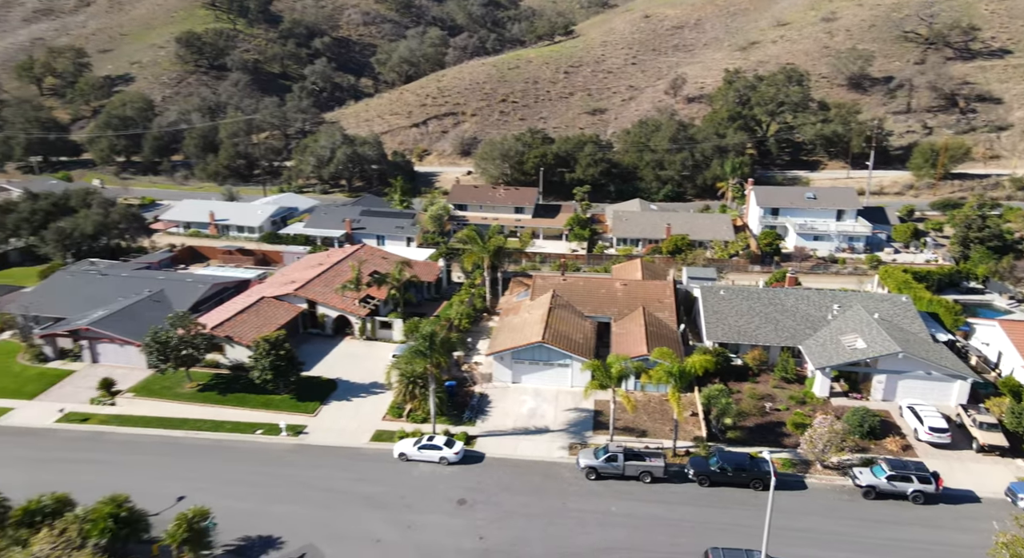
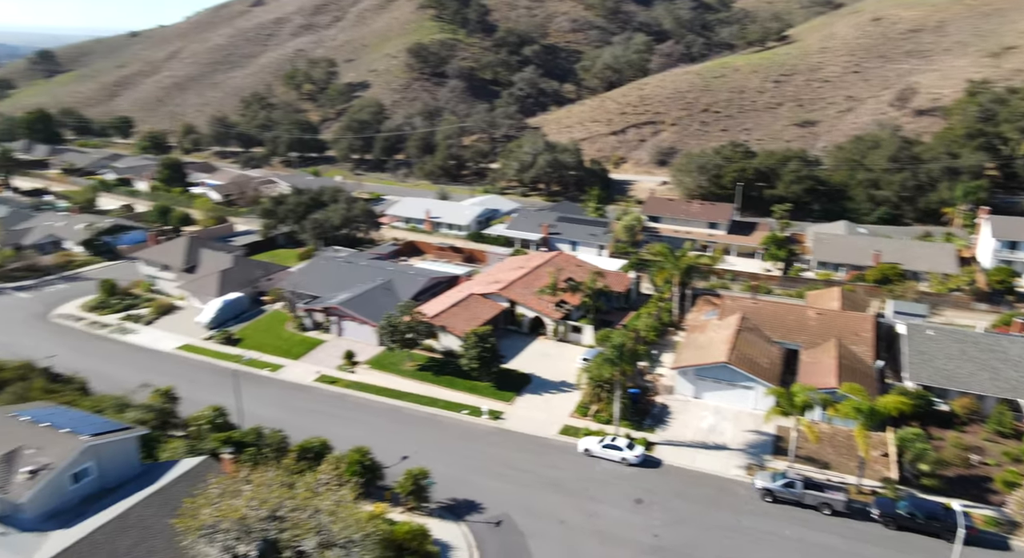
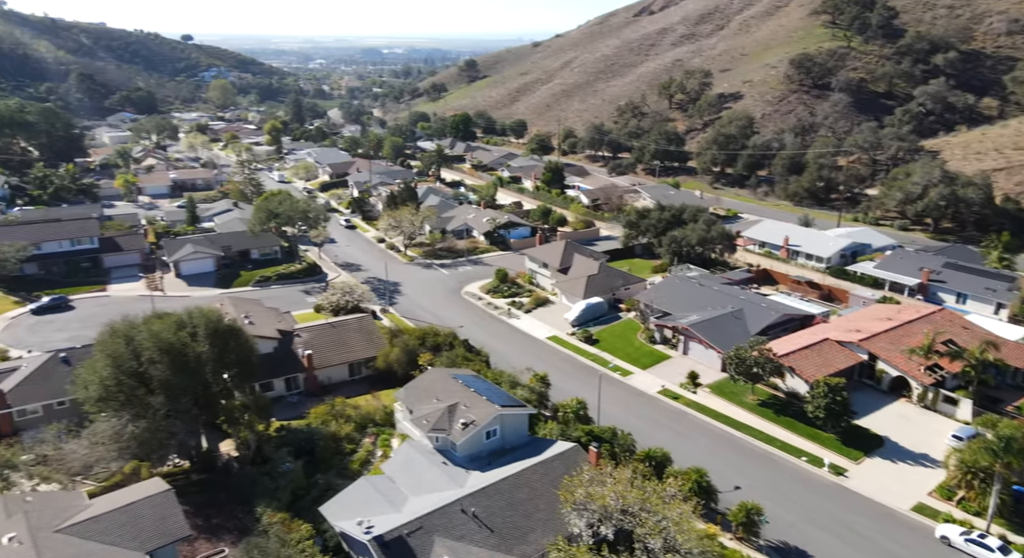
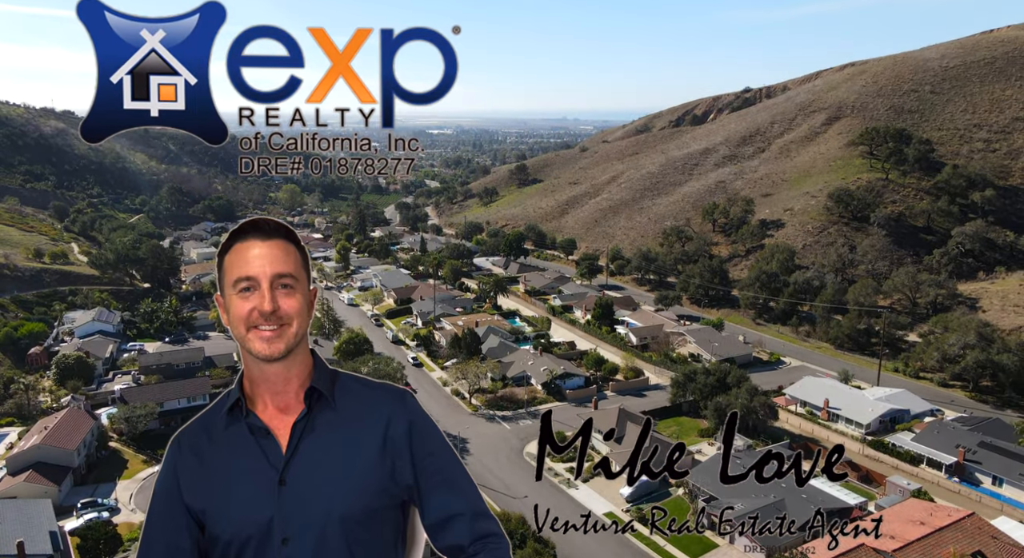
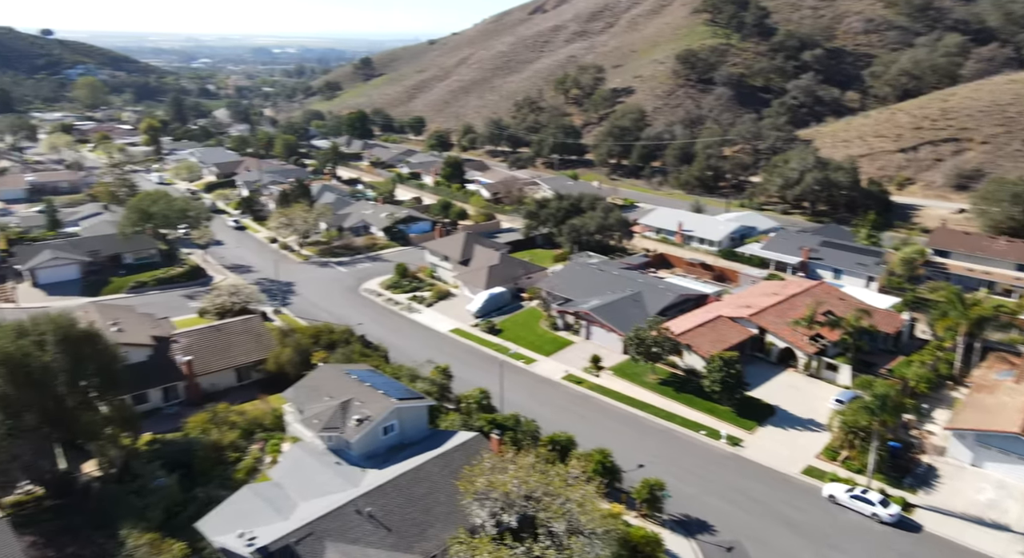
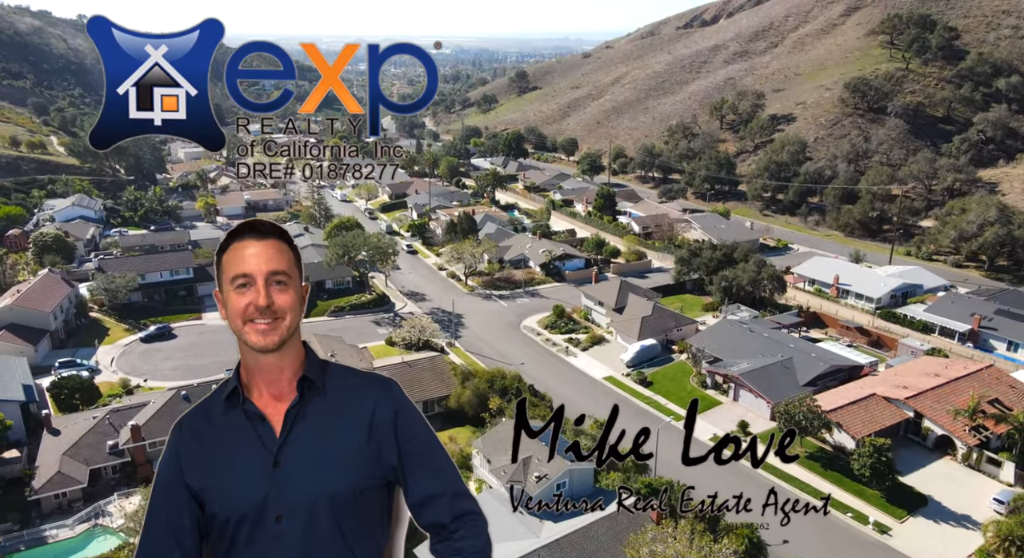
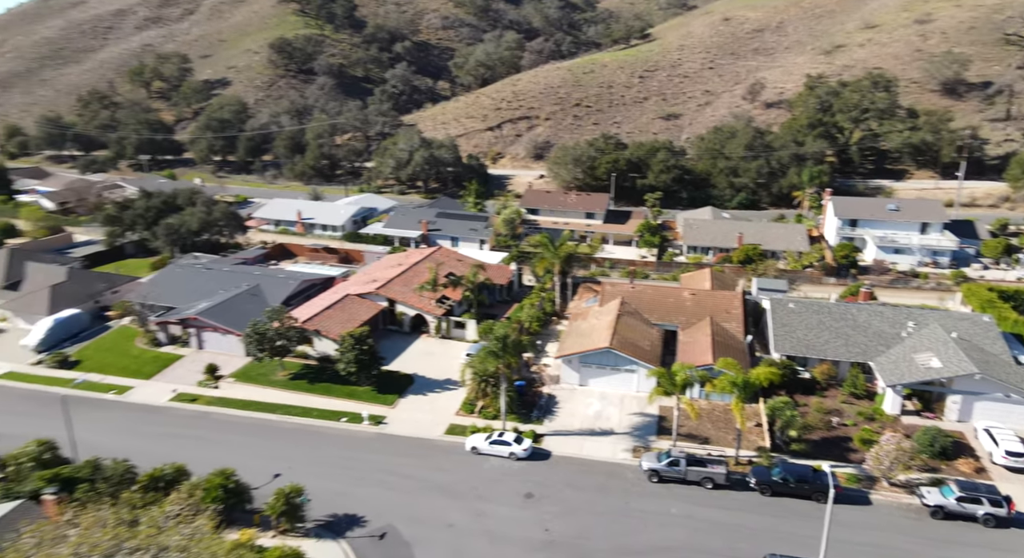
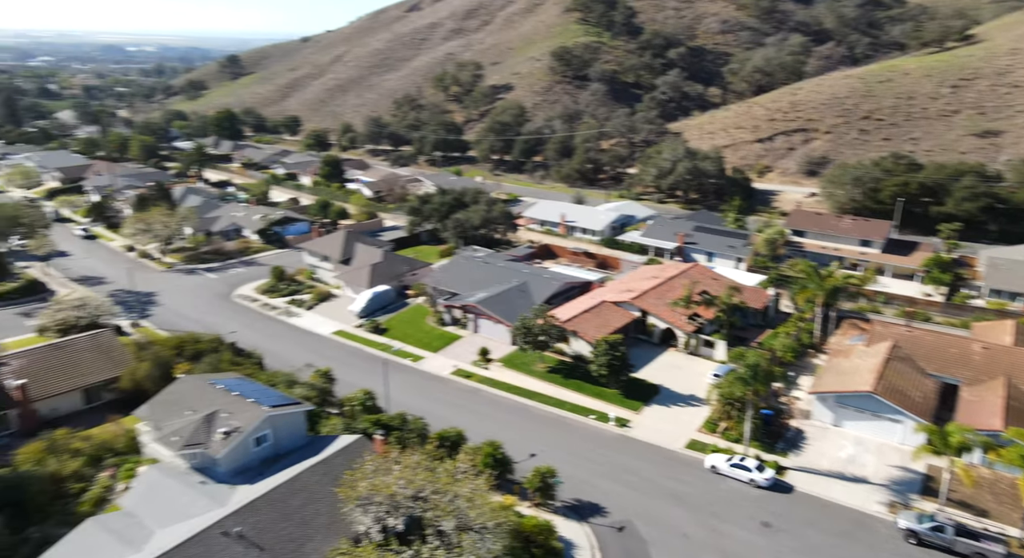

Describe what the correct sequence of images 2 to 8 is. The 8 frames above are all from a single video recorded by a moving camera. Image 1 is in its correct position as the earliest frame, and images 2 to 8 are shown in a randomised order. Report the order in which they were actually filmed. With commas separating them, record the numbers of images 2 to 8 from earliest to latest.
7, 2, 8, 5, 3, 6, 4
